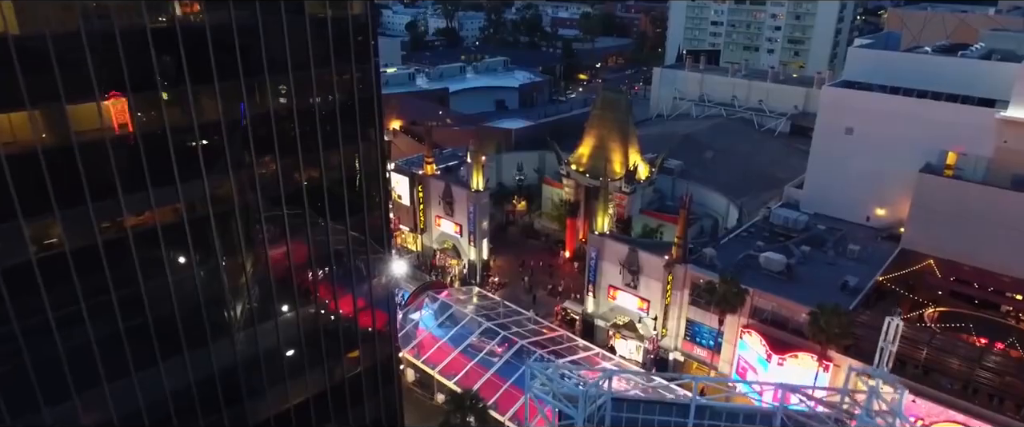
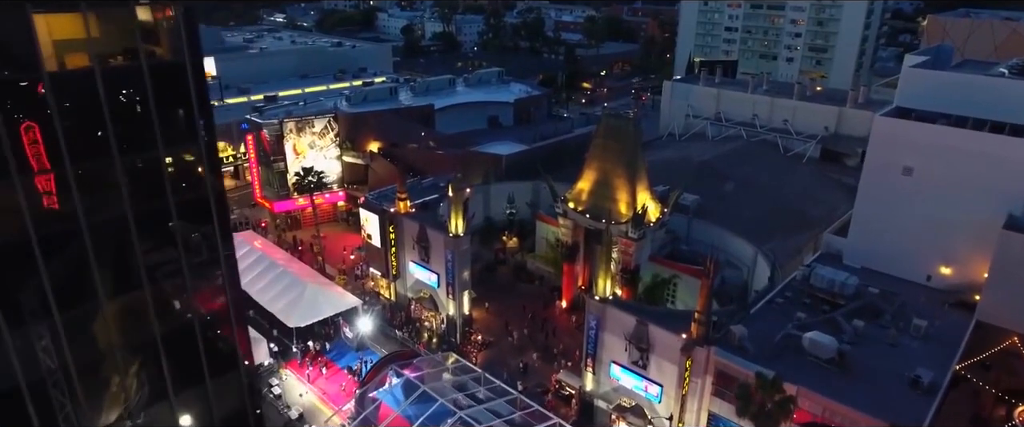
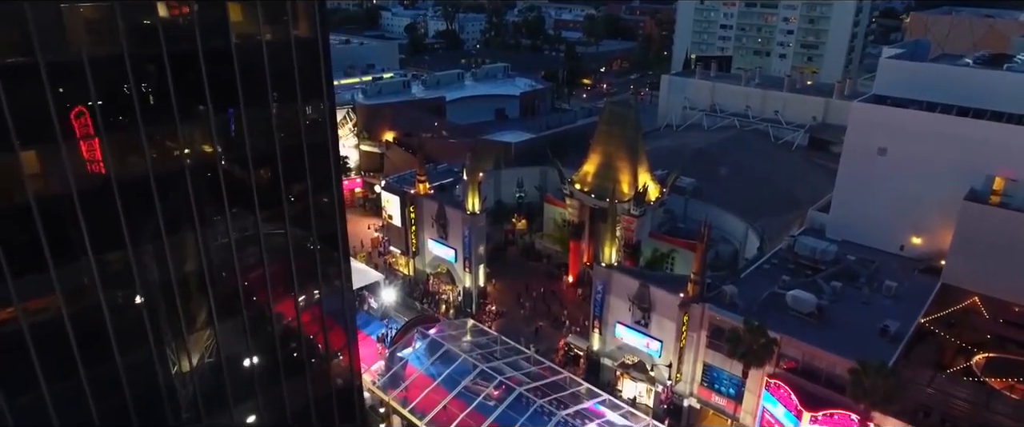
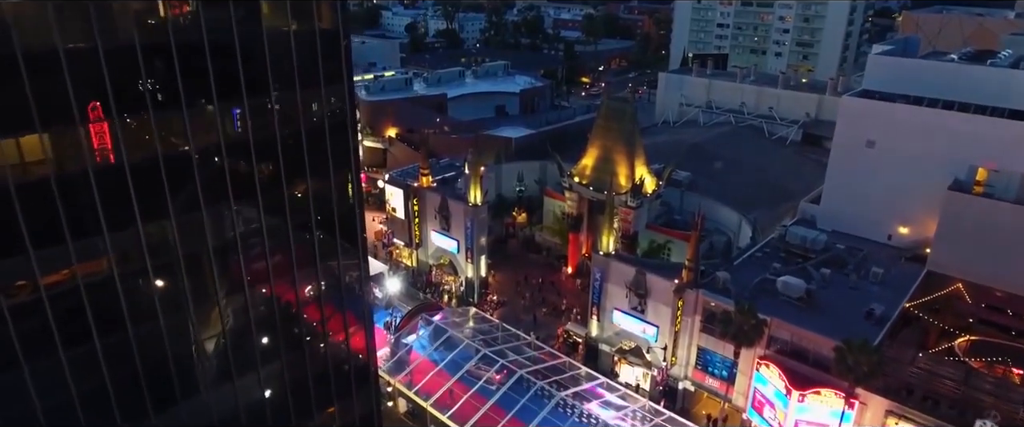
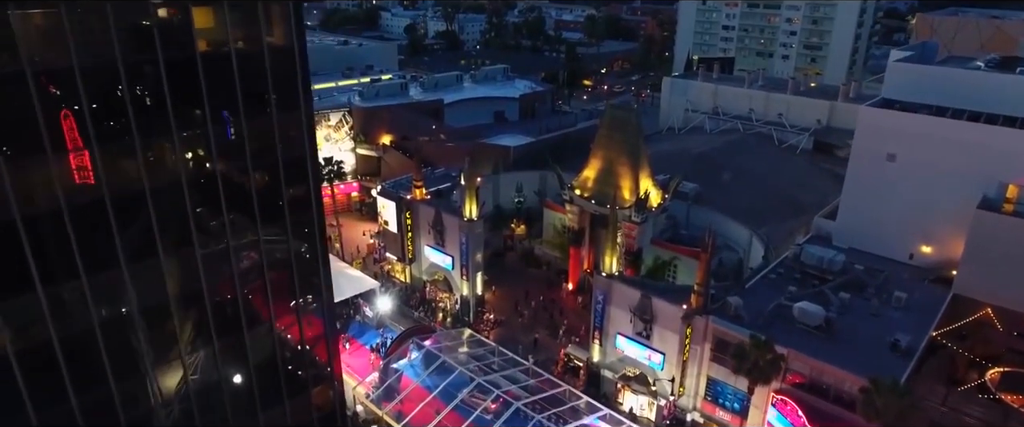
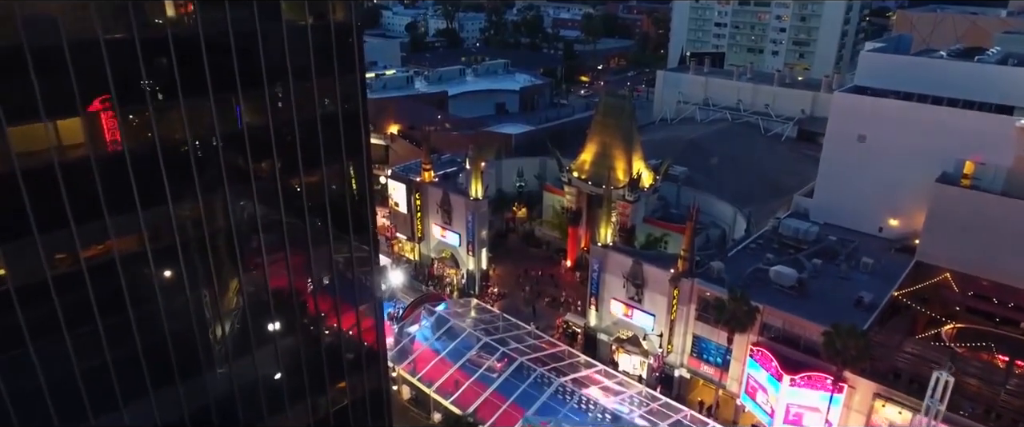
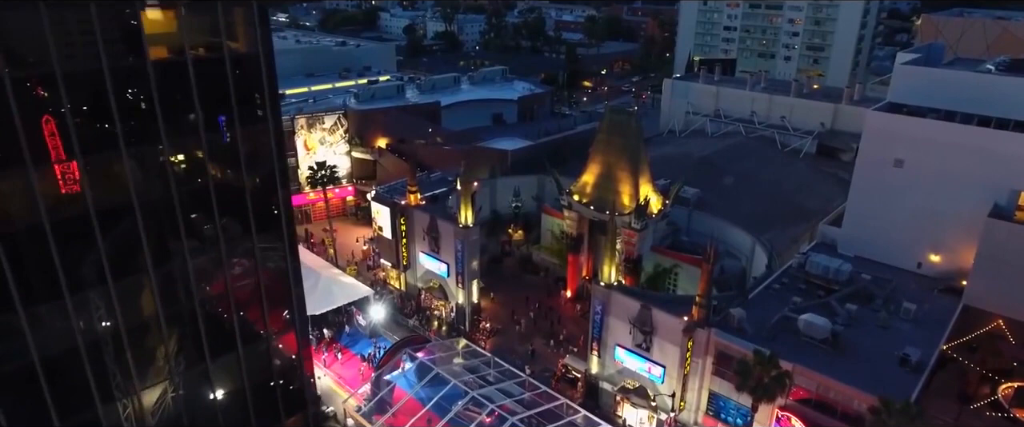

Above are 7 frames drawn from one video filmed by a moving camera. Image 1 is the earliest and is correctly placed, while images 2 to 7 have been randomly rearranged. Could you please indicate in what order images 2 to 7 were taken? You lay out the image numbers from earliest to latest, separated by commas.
6, 4, 3, 5, 7, 2
